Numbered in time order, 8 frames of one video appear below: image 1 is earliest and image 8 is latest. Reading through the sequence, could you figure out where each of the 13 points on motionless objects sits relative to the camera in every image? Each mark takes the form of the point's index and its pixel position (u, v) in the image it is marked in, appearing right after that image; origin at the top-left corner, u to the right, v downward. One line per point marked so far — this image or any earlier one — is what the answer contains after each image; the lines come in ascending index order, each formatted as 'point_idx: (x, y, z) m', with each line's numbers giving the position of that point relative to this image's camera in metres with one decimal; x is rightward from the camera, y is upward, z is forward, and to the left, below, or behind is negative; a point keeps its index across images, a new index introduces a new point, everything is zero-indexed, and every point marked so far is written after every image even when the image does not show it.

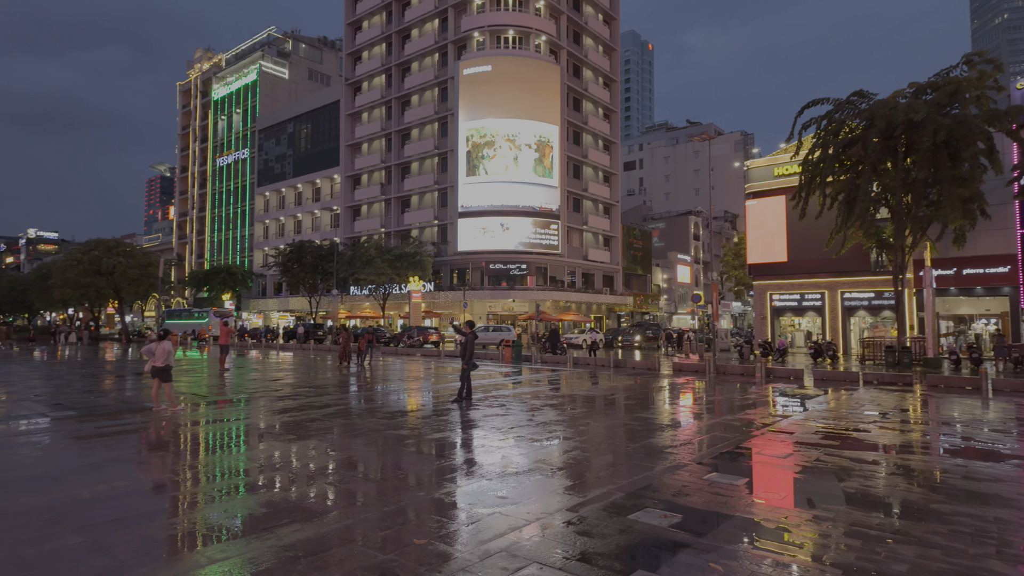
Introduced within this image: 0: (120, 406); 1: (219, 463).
0: (-7.7, -2.3, +11.5) m
1: (-3.6, -2.1, +7.2) m
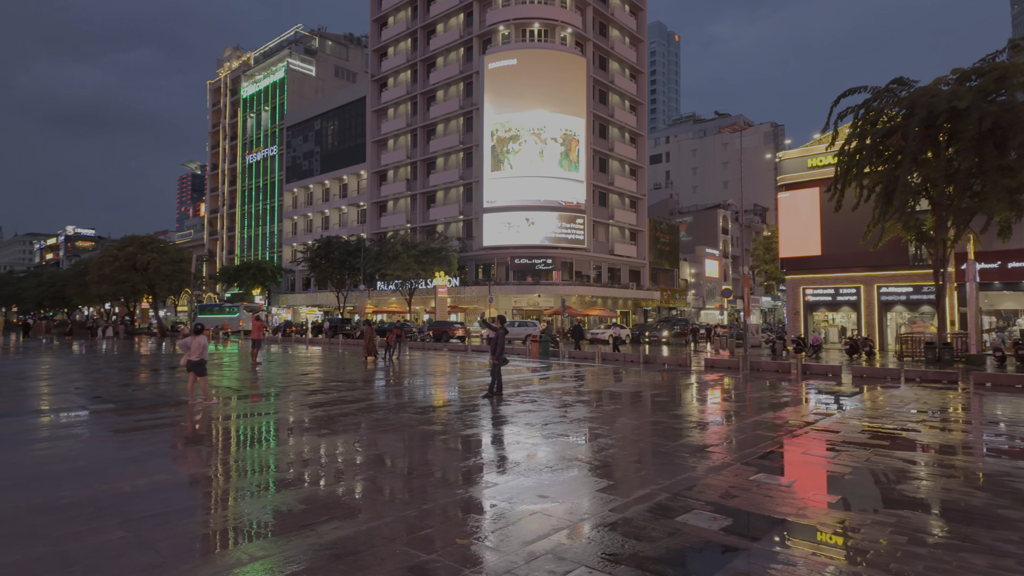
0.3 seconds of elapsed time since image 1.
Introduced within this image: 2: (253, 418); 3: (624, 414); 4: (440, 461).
0: (-7.1, -2.2, +11.7) m
1: (-3.1, -2.1, +7.2) m
2: (-4.4, -2.2, +10.1) m
3: (+2.6, -2.9, +13.8) m
4: (-1.0, -2.3, +7.9) m
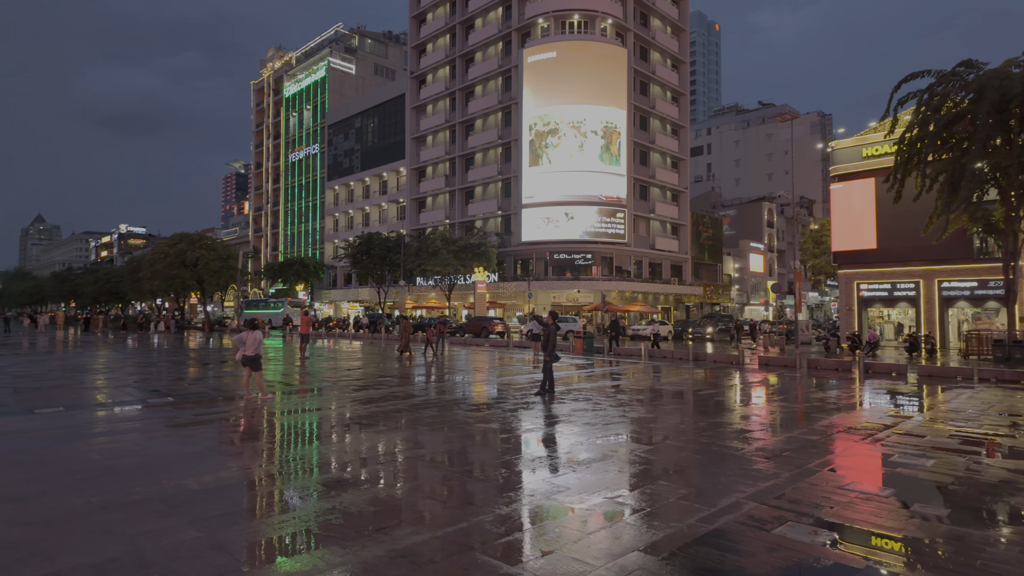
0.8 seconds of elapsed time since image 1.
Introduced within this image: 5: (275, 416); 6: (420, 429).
0: (-6.1, -2.1, +11.9) m
1: (-2.4, -2.0, +7.1) m
2: (-3.4, -2.2, +10.1) m
3: (+3.7, -2.8, +13.4) m
4: (-0.2, -2.2, +7.7) m
5: (-3.9, -2.1, +9.7) m
6: (-1.4, -2.3, +9.4) m
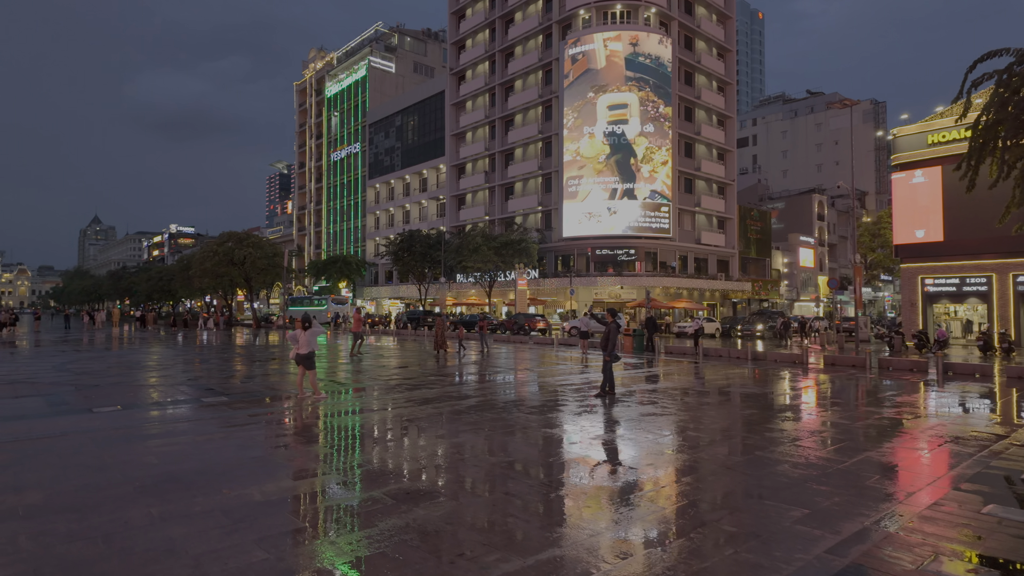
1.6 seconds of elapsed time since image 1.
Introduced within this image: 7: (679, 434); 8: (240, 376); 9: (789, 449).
0: (-4.9, -2.1, +11.7) m
1: (-1.6, -2.0, +6.8) m
2: (-2.4, -2.1, +9.9) m
3: (+4.9, -2.7, +12.7) m
4: (+0.6, -2.2, +7.2) m
5: (-2.9, -2.1, +9.4) m
6: (-0.5, -2.2, +9.0) m
7: (+2.6, -2.3, +9.3) m
8: (-7.4, -2.4, +16.1) m
9: (+3.8, -2.3, +8.1) m
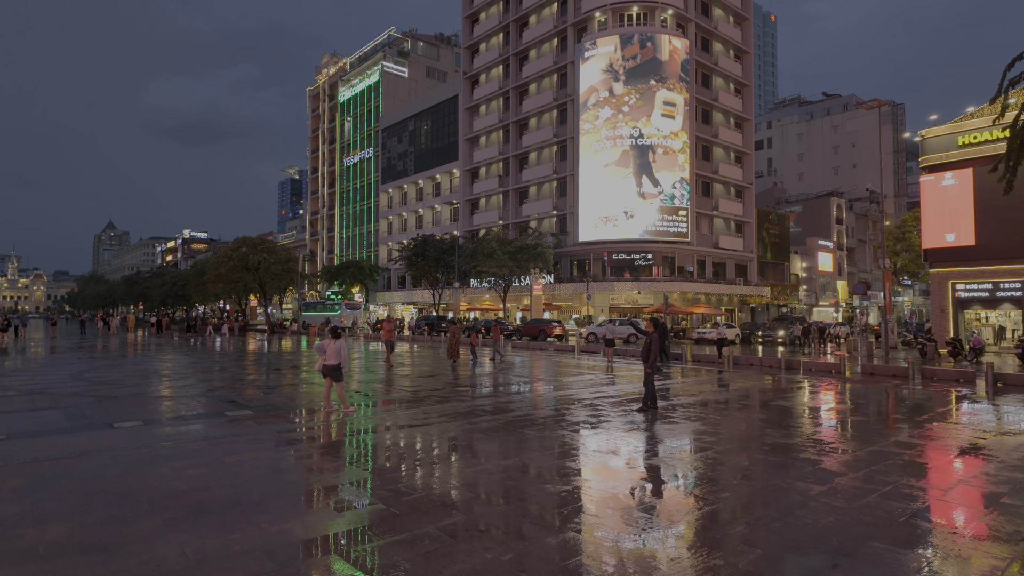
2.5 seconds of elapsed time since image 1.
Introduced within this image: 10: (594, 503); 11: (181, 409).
0: (-4.3, -2.2, +11.3) m
1: (-1.0, -2.1, +6.3) m
2: (-1.8, -2.2, +9.4) m
3: (+5.5, -2.8, +12.0) m
4: (+1.2, -2.3, +6.7) m
5: (-2.3, -2.2, +9.0) m
6: (+0.1, -2.3, +8.5) m
7: (+3.2, -2.4, +8.7) m
8: (-6.7, -2.6, +15.7) m
9: (+4.4, -2.4, +7.5) m
10: (+0.6, -2.2, +6.0) m
11: (-5.9, -2.2, +10.6) m
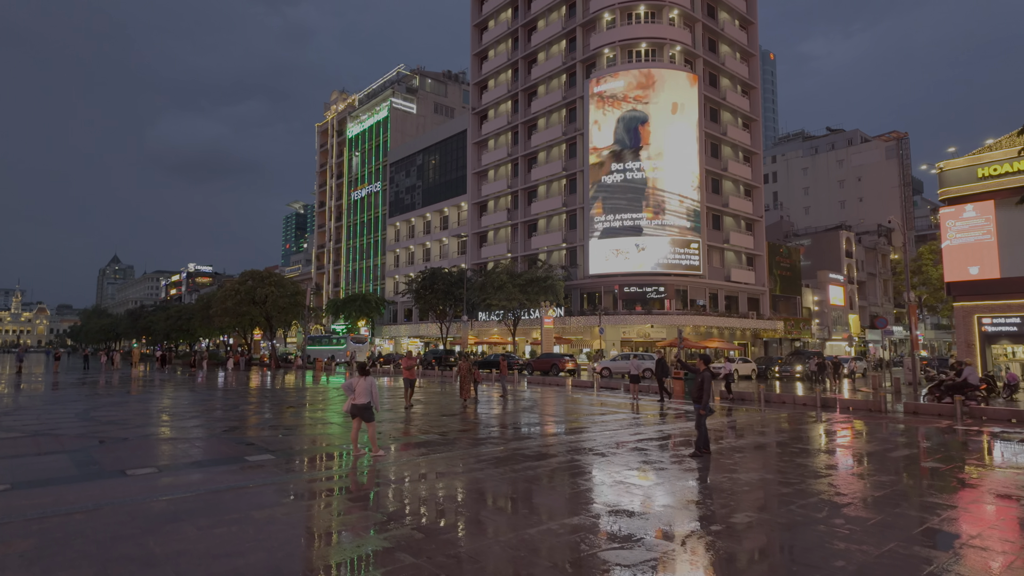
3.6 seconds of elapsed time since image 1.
0: (-3.6, -2.9, +10.6) m
1: (-0.4, -2.4, +5.5) m
2: (-1.2, -2.8, +8.7) m
3: (+6.2, -3.5, +11.3) m
4: (+1.8, -2.7, +5.9) m
5: (-1.6, -2.7, +8.3) m
6: (+0.8, -2.8, +7.8) m
7: (+3.9, -2.9, +8.0) m
8: (-6.0, -3.5, +14.9) m
9: (+5.1, -2.8, +6.8) m
10: (+1.2, -2.5, +5.2) m
11: (-5.3, -2.8, +9.9) m
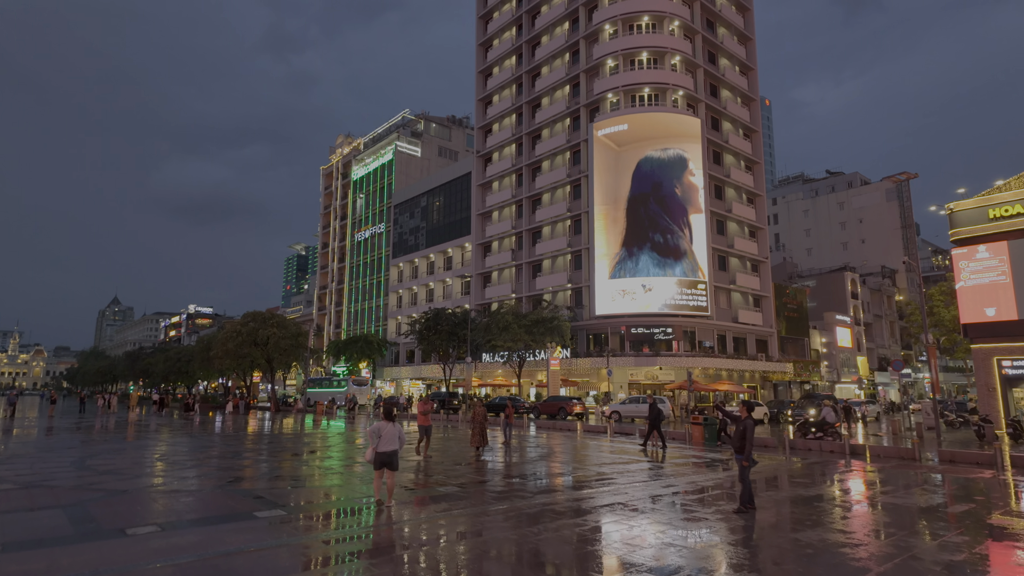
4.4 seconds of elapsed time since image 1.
0: (-3.2, -3.6, +9.9) m
1: (0.0, -2.8, +4.9) m
2: (-0.8, -3.3, +8.0) m
3: (+6.6, -4.2, +10.5) m
4: (+2.3, -3.1, +5.3) m
5: (-1.2, -3.2, +7.6) m
6: (+1.2, -3.3, +7.1) m
7: (+4.3, -3.4, +7.3) m
8: (-5.6, -4.5, +14.2) m
9: (+5.5, -3.2, +6.1) m
10: (+1.7, -2.9, +4.6) m
11: (-4.8, -3.4, +9.2) m
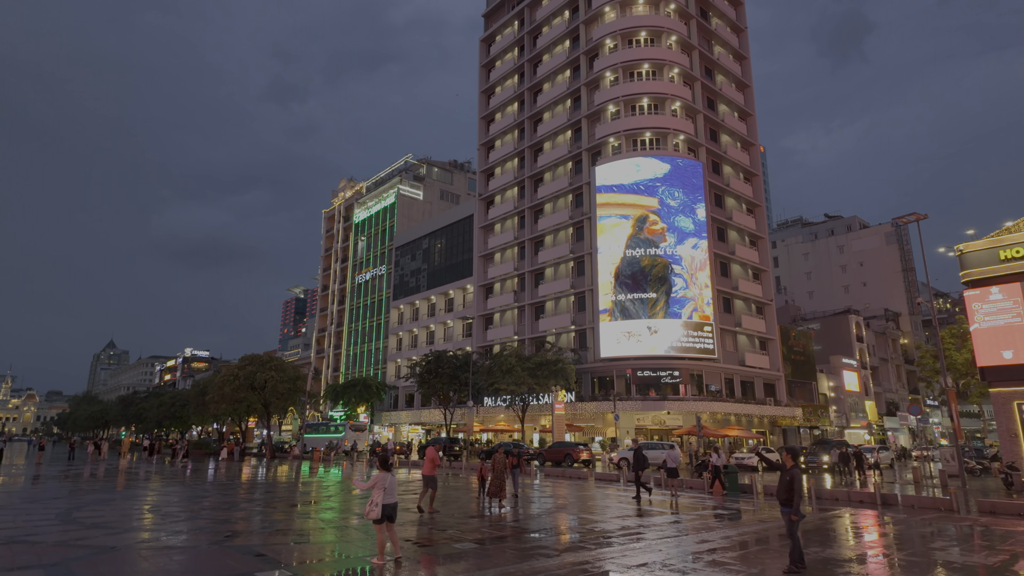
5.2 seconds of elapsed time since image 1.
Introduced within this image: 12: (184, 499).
0: (-2.9, -4.2, +9.1) m
1: (+0.4, -3.0, +4.2) m
2: (-0.4, -3.8, +7.2) m
3: (+7.0, -4.9, +9.7) m
4: (+2.6, -3.3, +4.5) m
5: (-0.8, -3.7, +6.8) m
6: (+1.6, -3.7, +6.3) m
7: (+4.7, -3.9, +6.5) m
8: (-5.2, -5.4, +13.3) m
9: (+5.9, -3.5, +5.3) m
10: (+2.0, -3.1, +3.9) m
11: (-4.5, -4.0, +8.4) m
12: (-10.8, -7.0, +19.7) m
